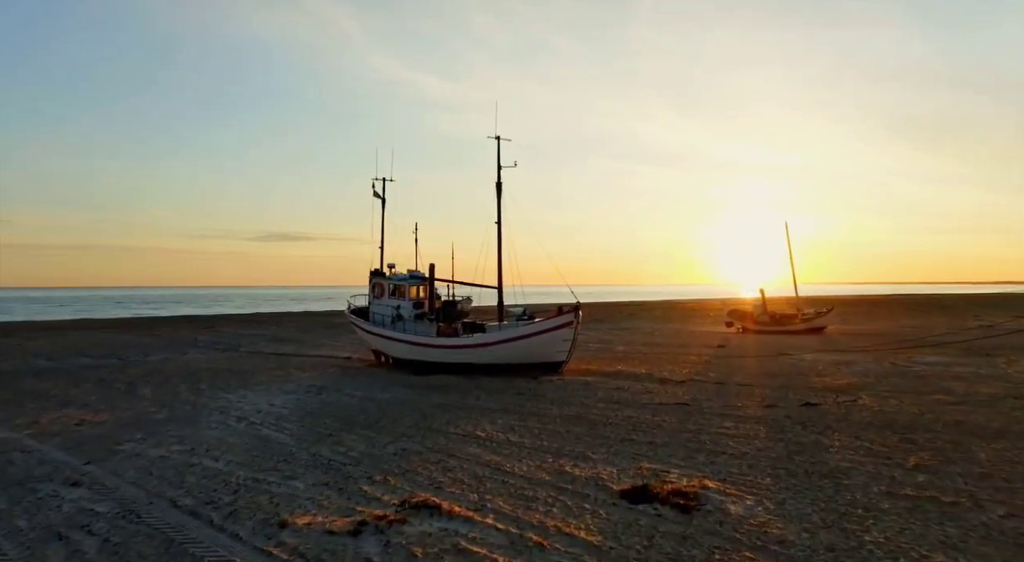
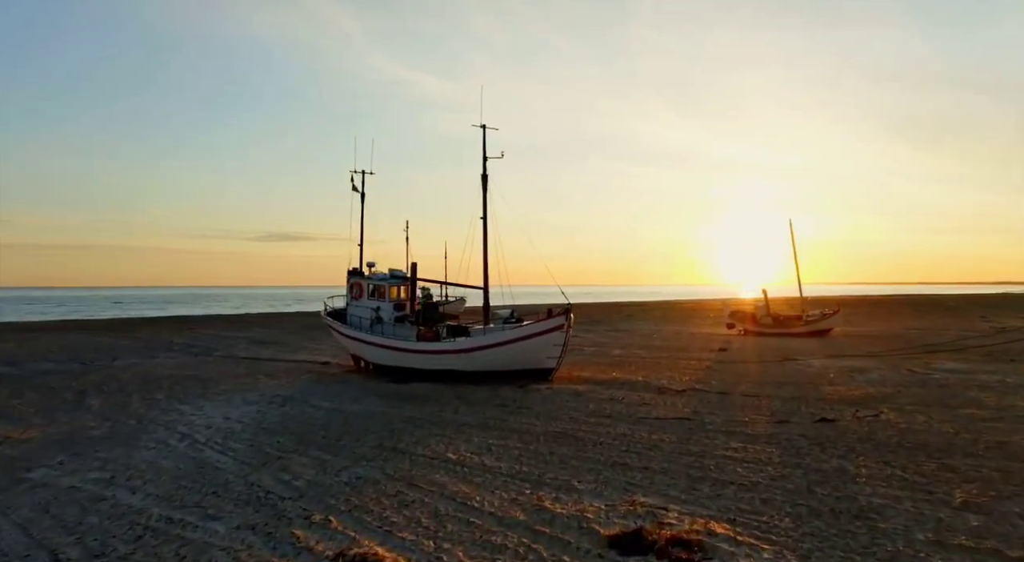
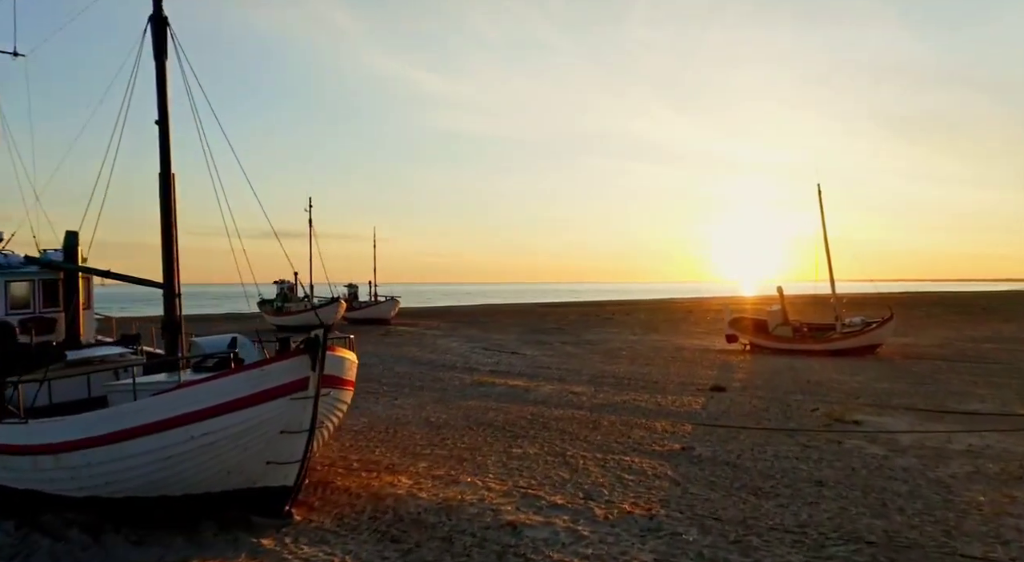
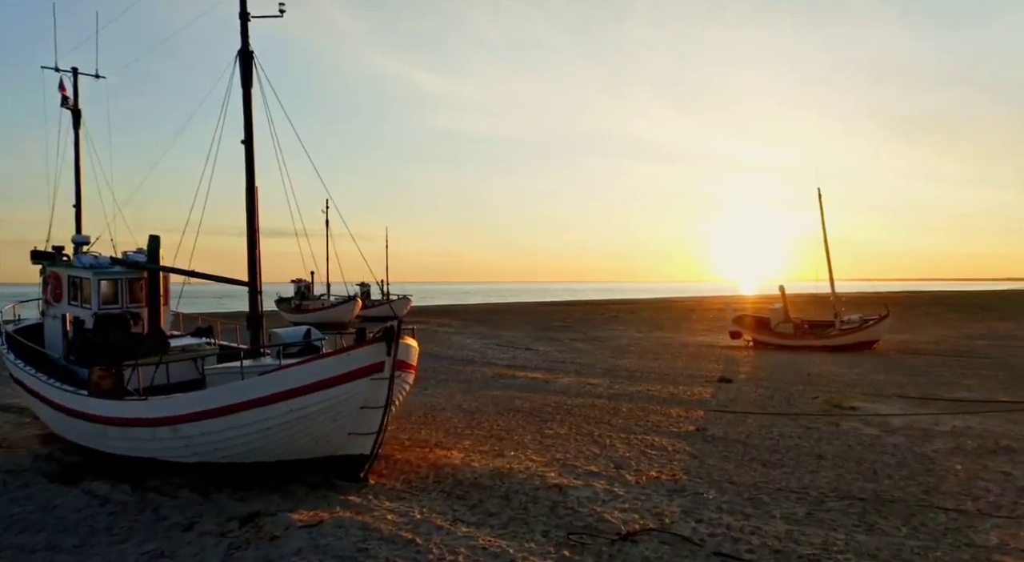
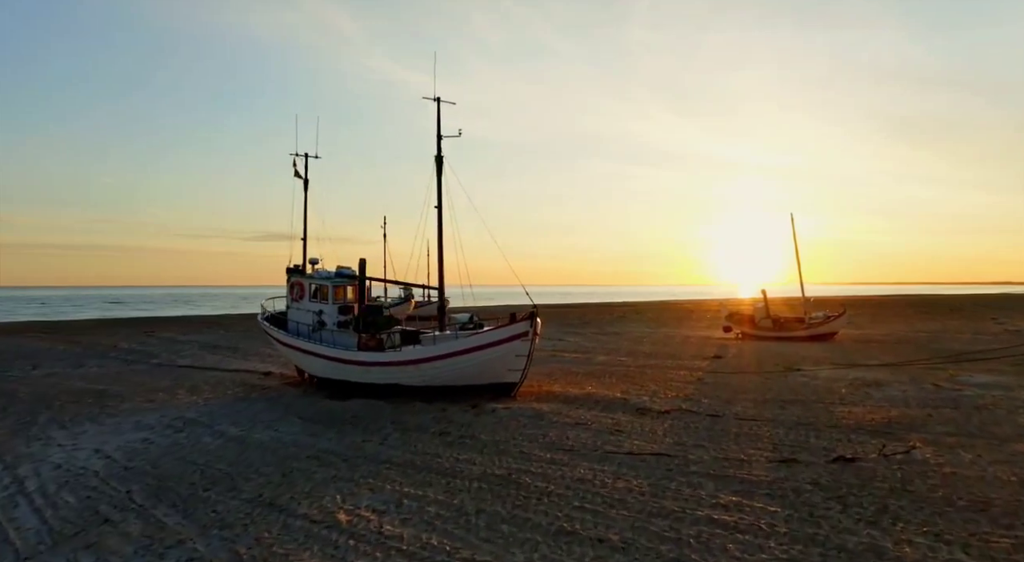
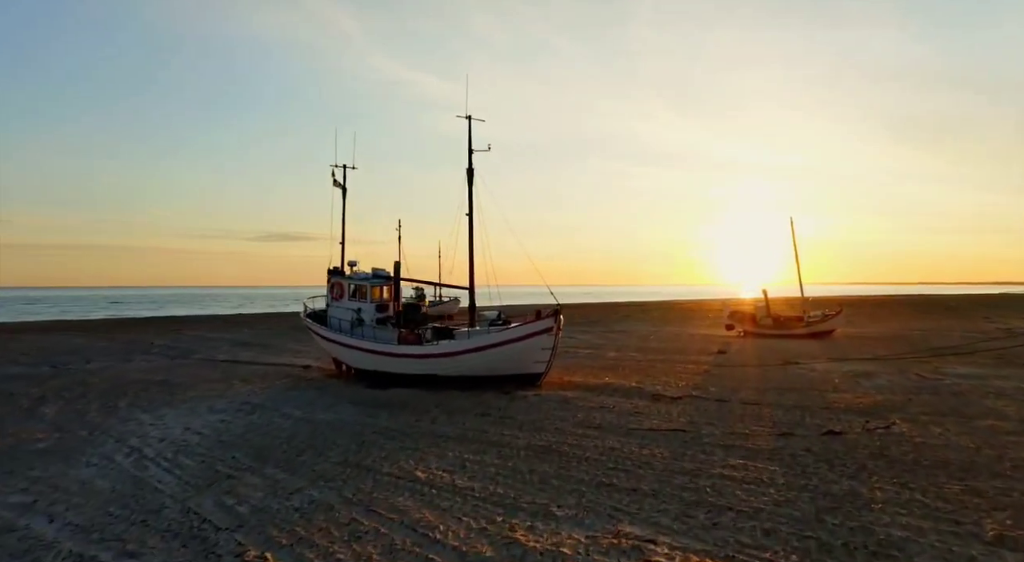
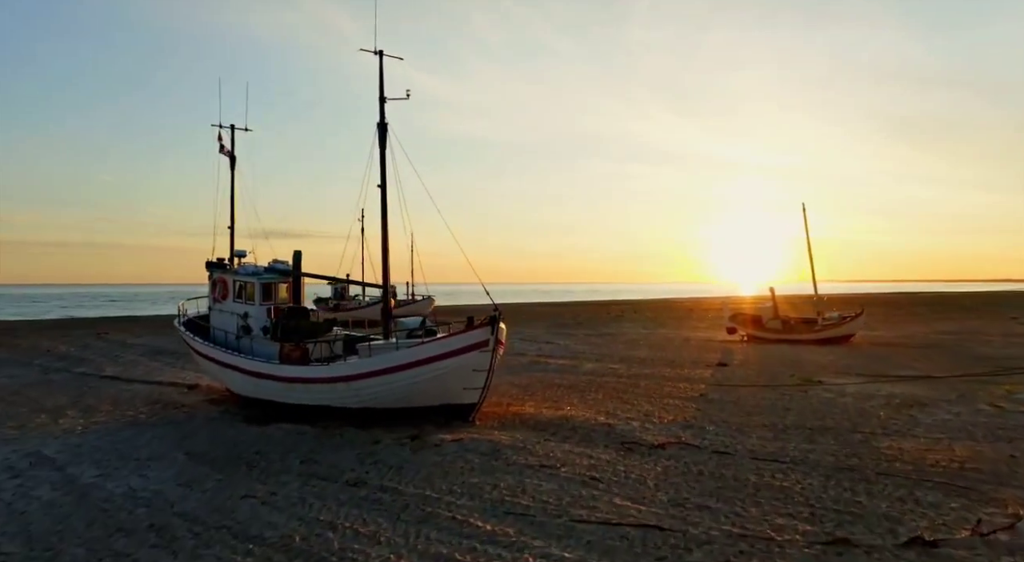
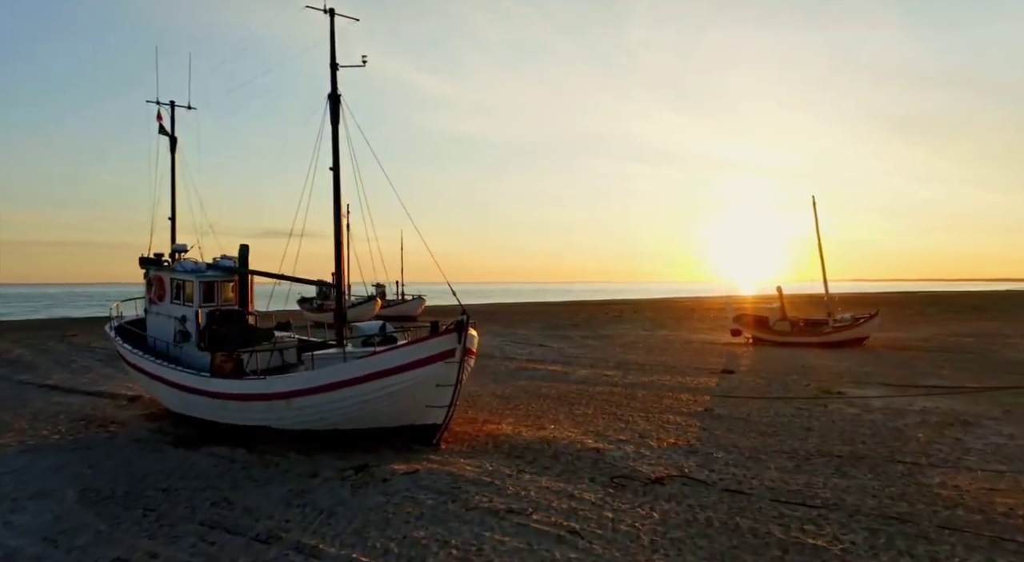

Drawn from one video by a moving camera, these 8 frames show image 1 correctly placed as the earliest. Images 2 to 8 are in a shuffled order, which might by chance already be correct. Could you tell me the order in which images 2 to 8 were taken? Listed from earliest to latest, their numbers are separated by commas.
2, 6, 5, 7, 8, 4, 3
